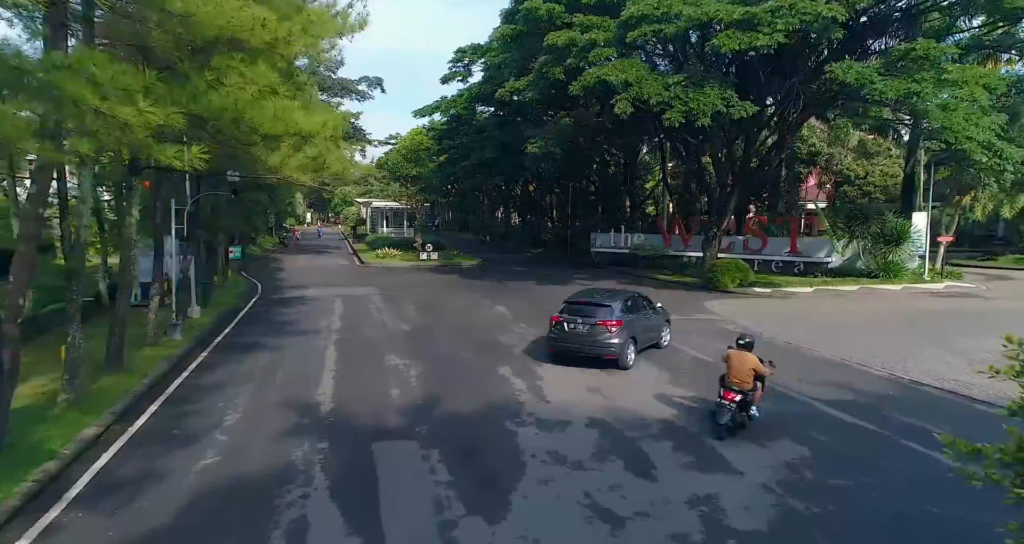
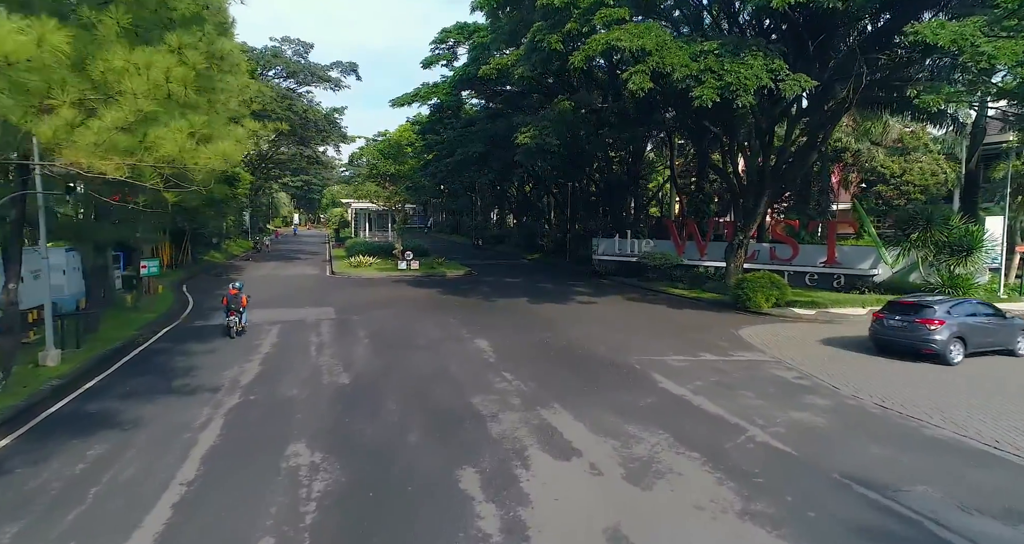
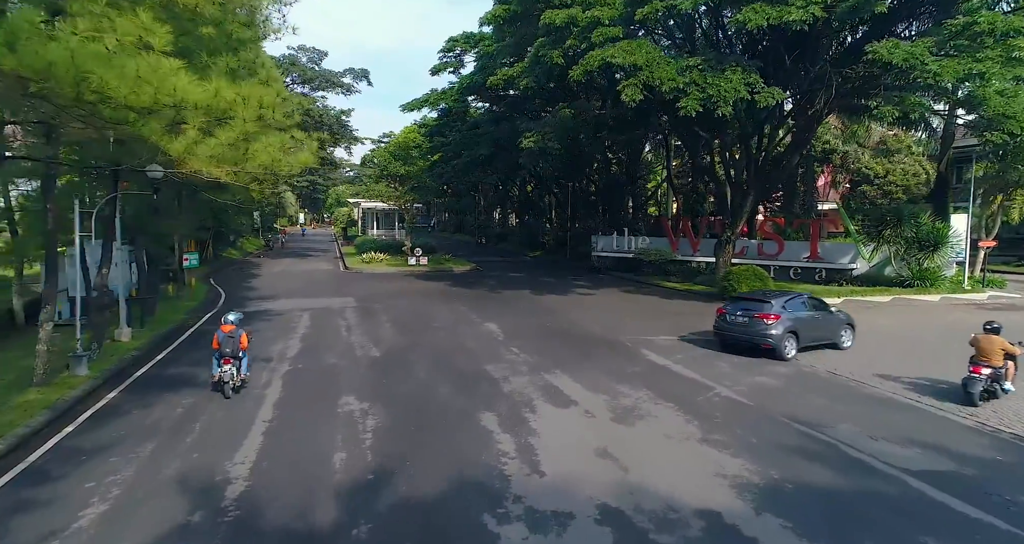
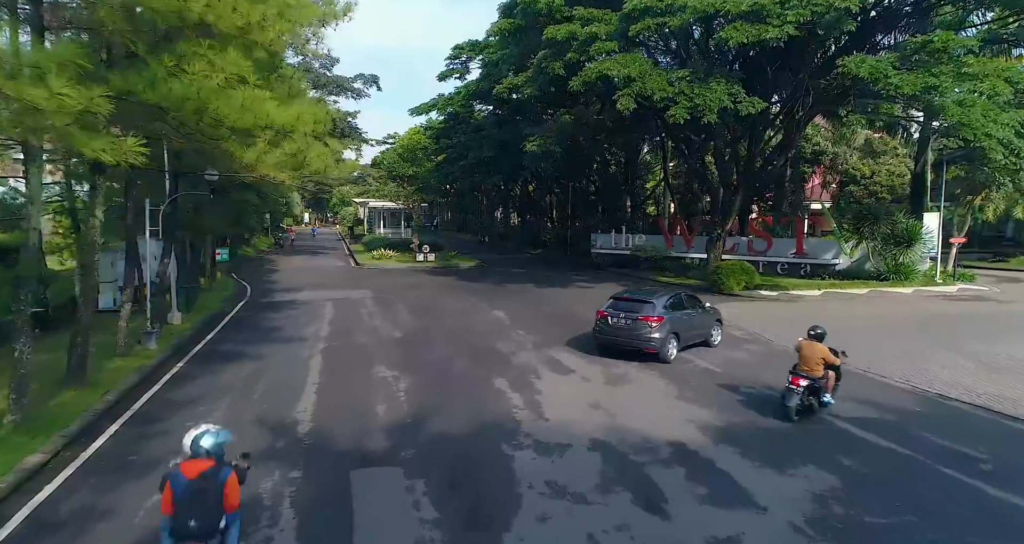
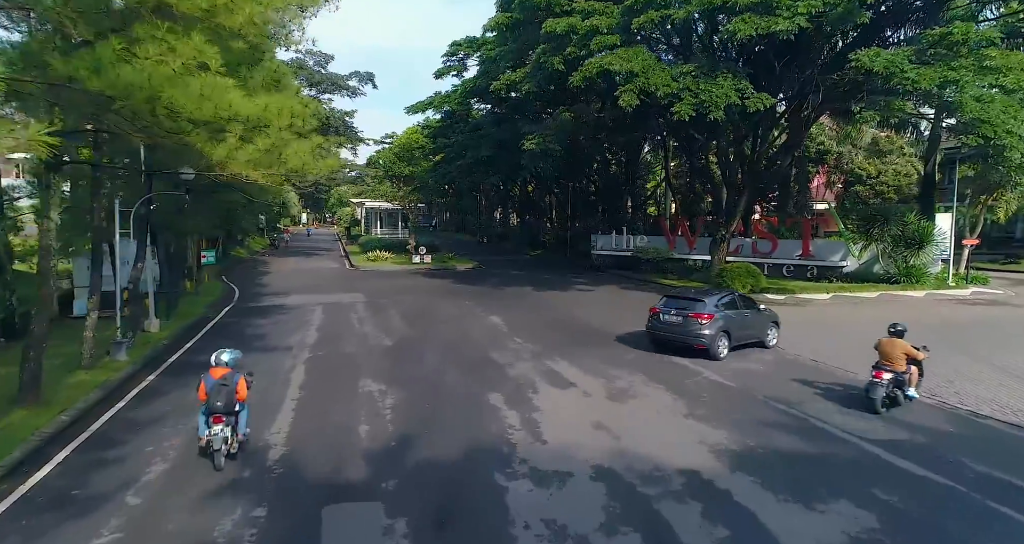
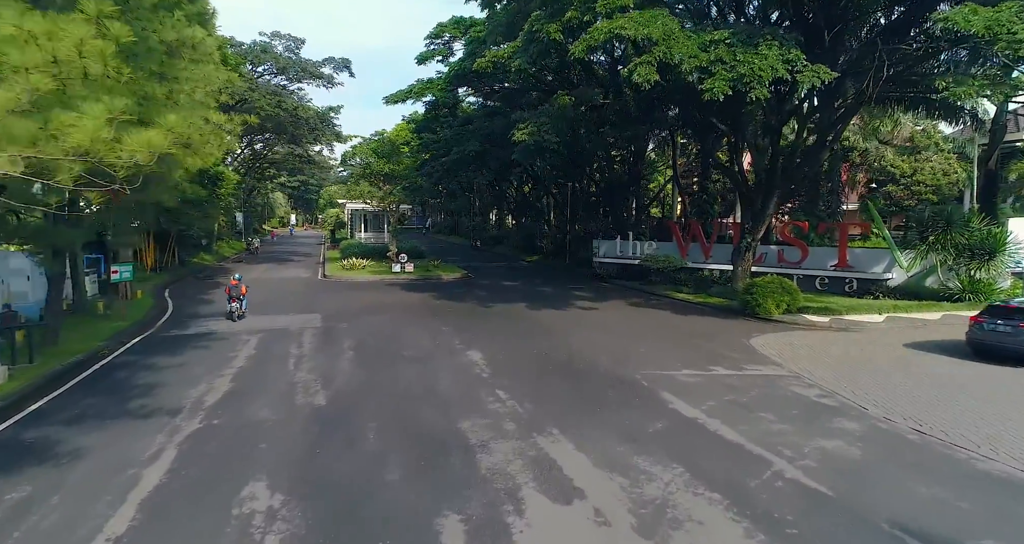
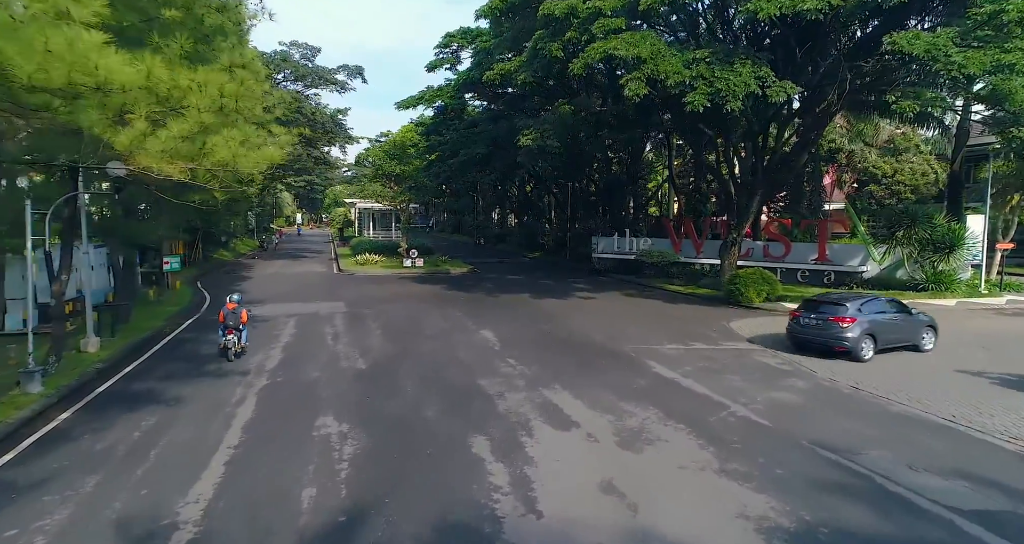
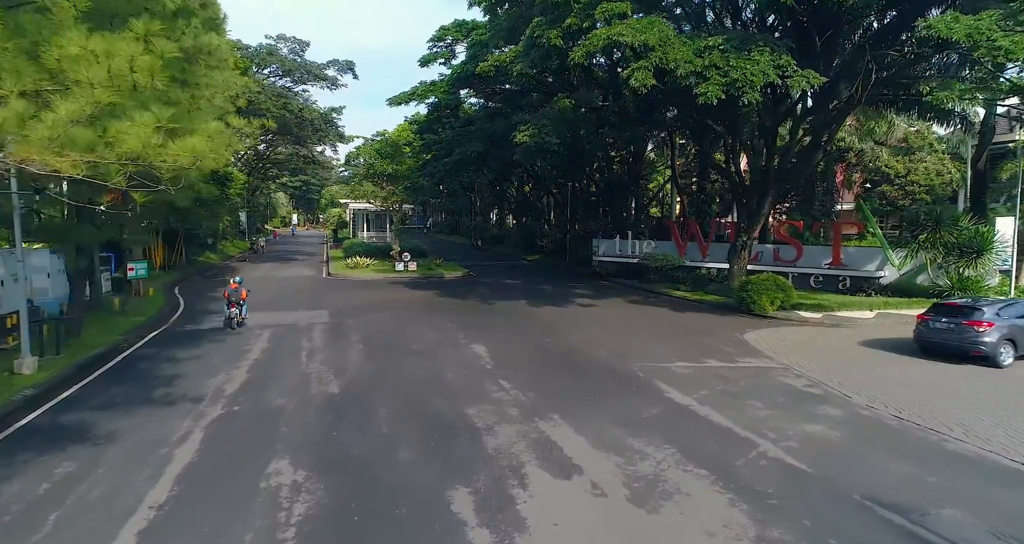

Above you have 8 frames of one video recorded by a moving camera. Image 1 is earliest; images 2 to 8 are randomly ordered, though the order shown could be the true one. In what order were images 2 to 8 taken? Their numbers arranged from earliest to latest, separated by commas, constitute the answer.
4, 5, 3, 7, 2, 8, 6
